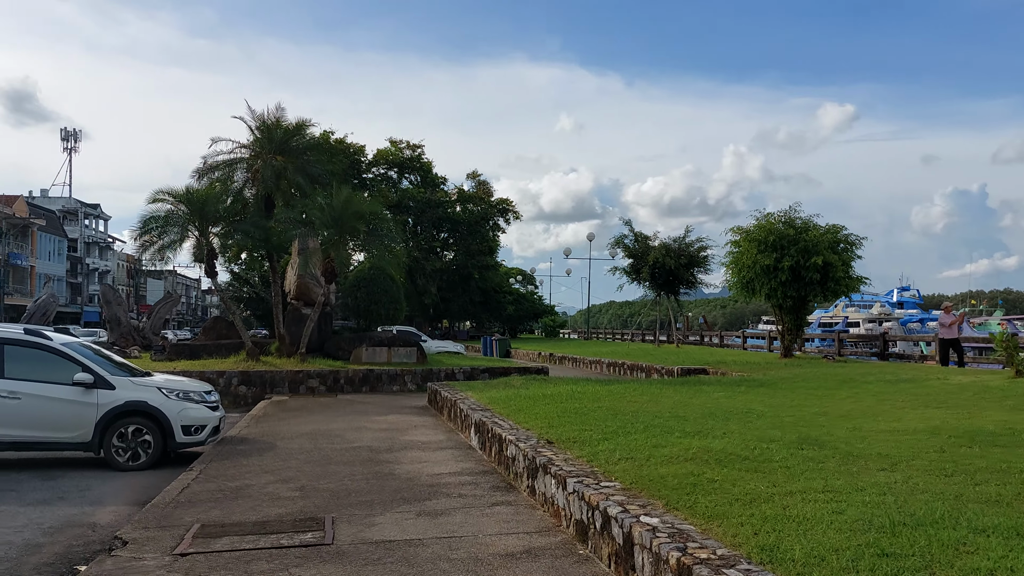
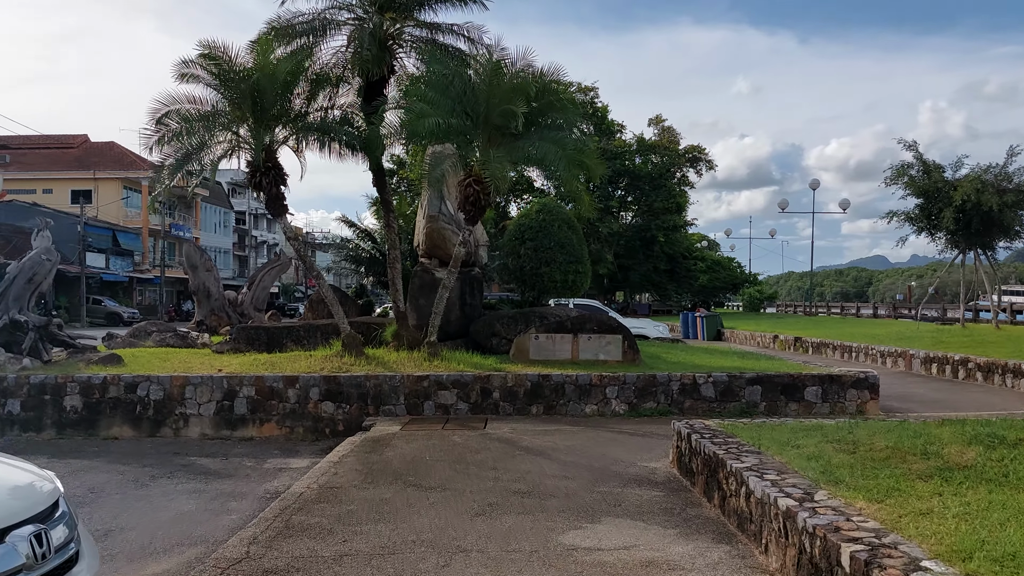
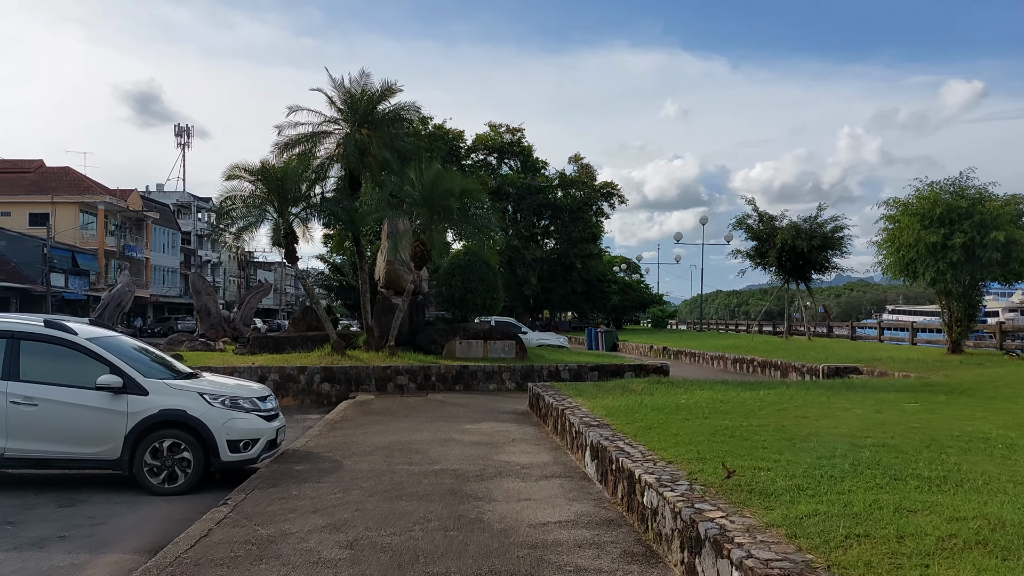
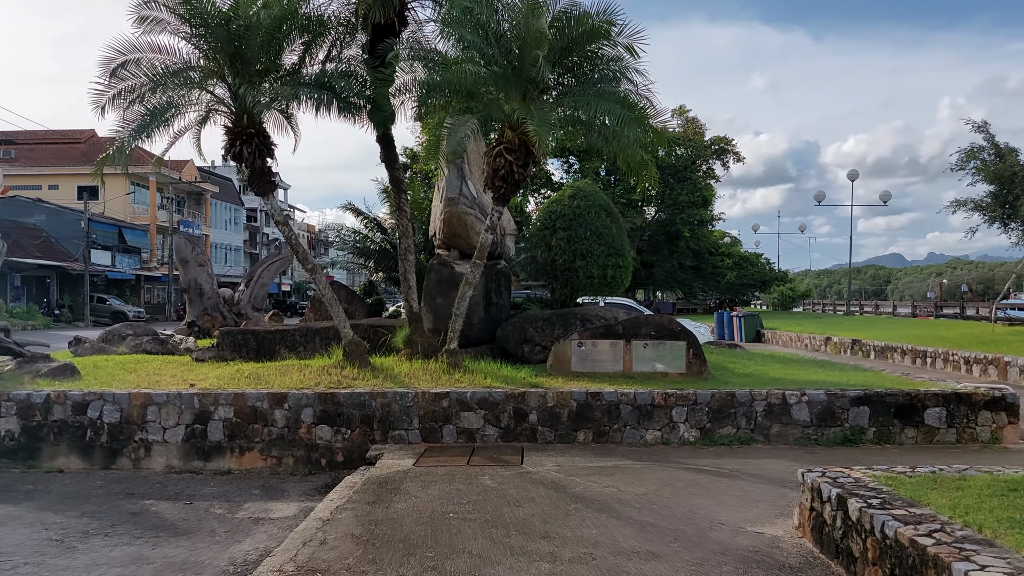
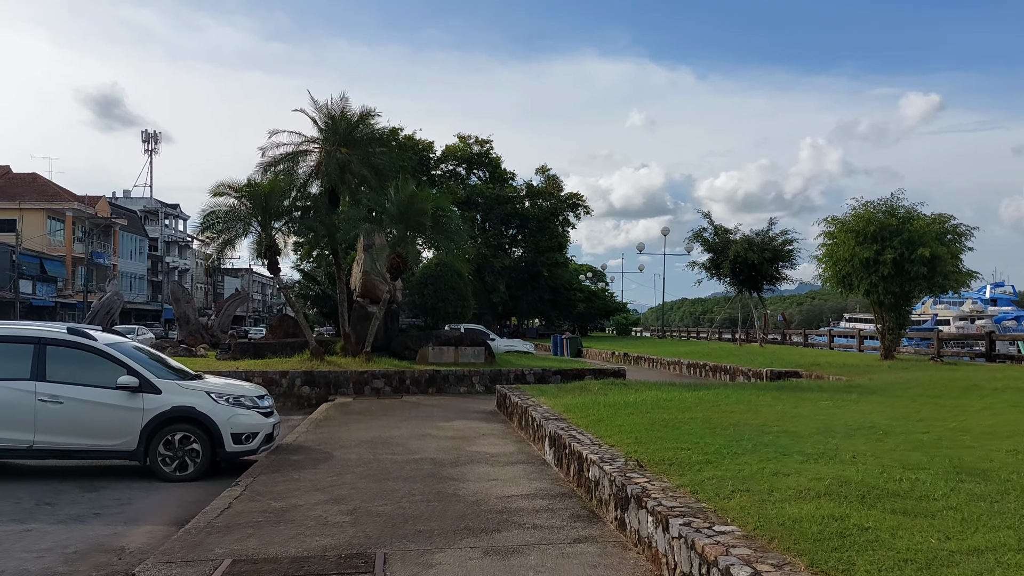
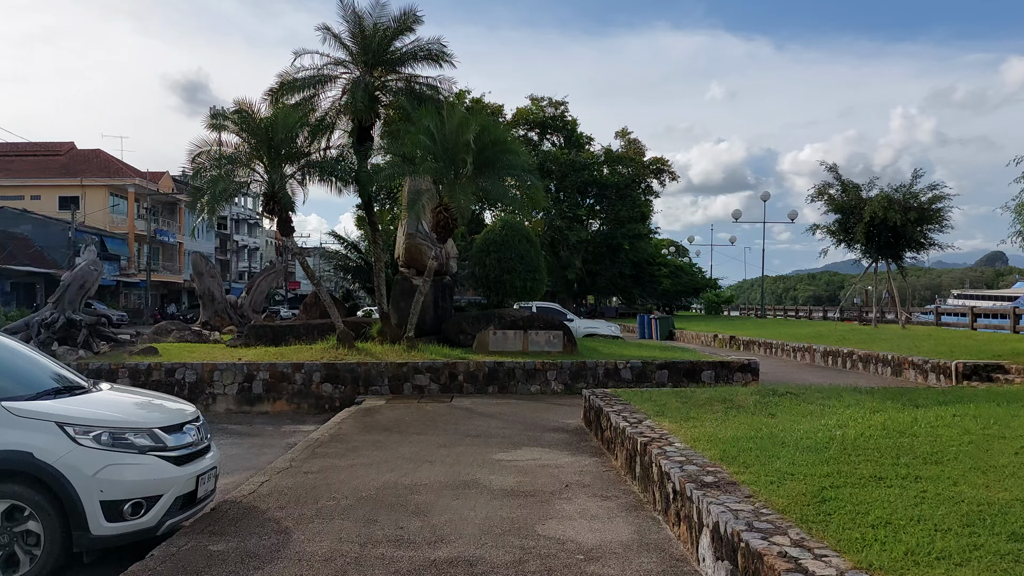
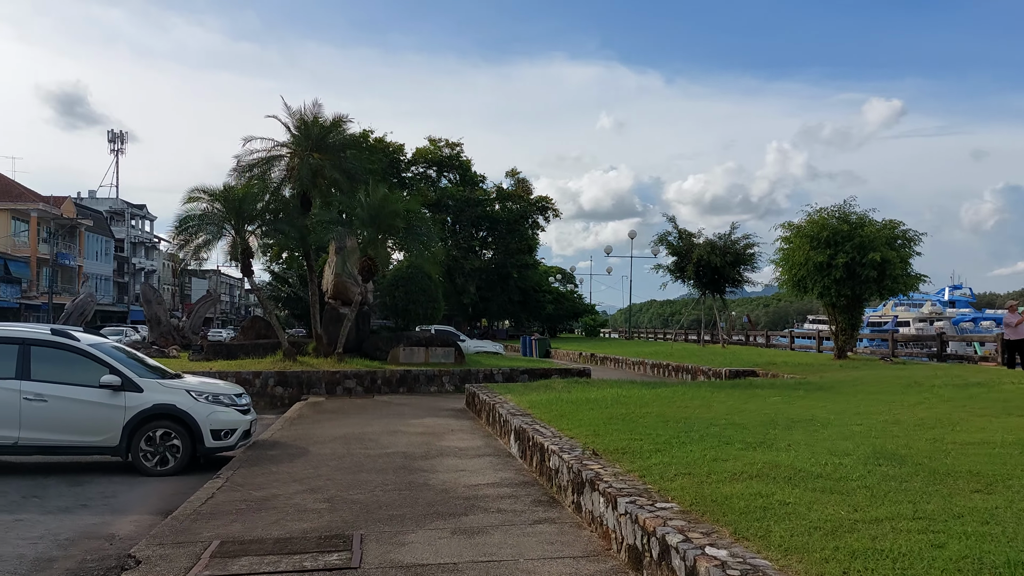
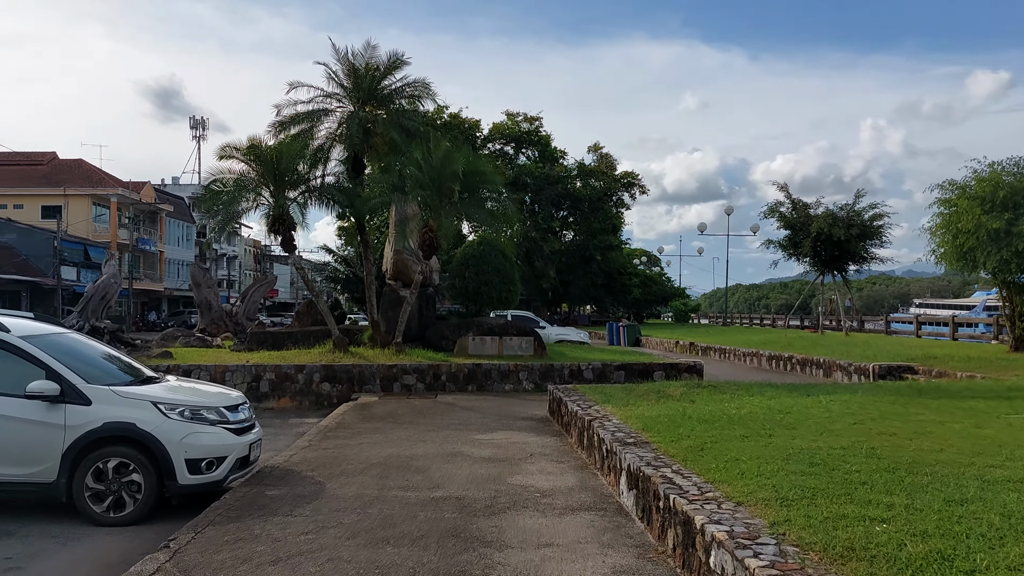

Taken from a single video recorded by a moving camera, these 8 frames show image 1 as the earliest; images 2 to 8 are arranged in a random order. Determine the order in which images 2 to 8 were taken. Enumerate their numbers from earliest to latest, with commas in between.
7, 5, 3, 8, 6, 2, 4
